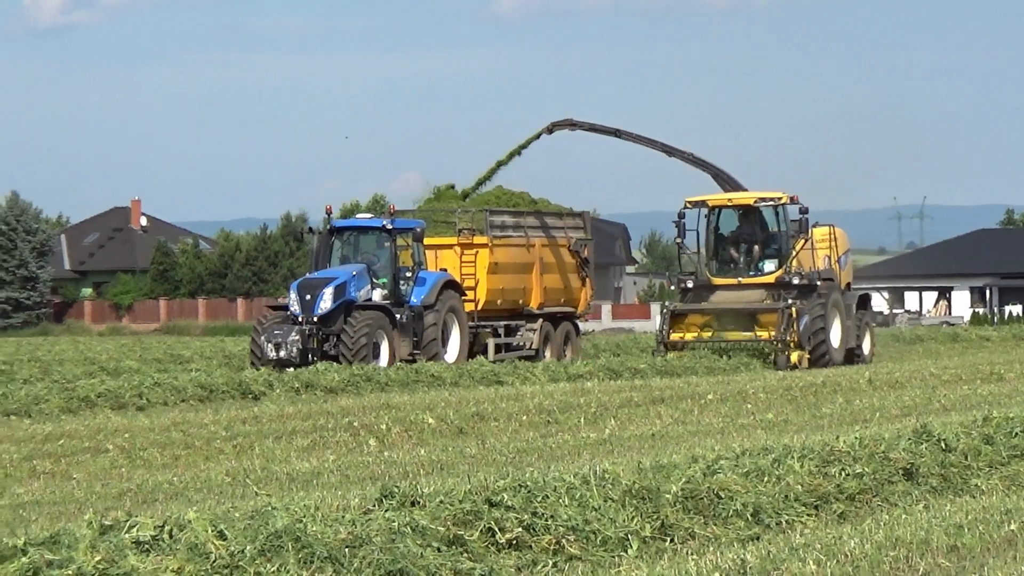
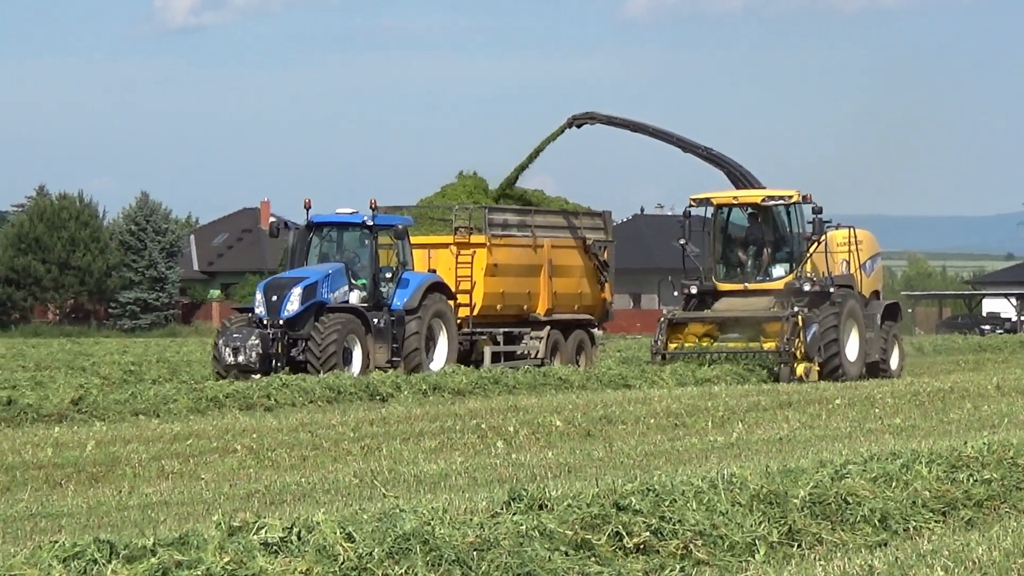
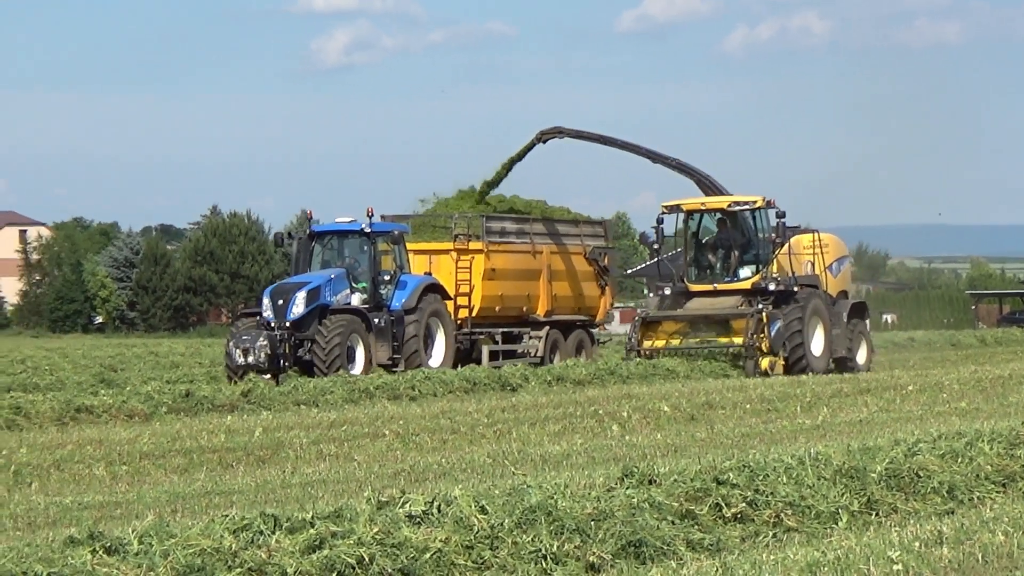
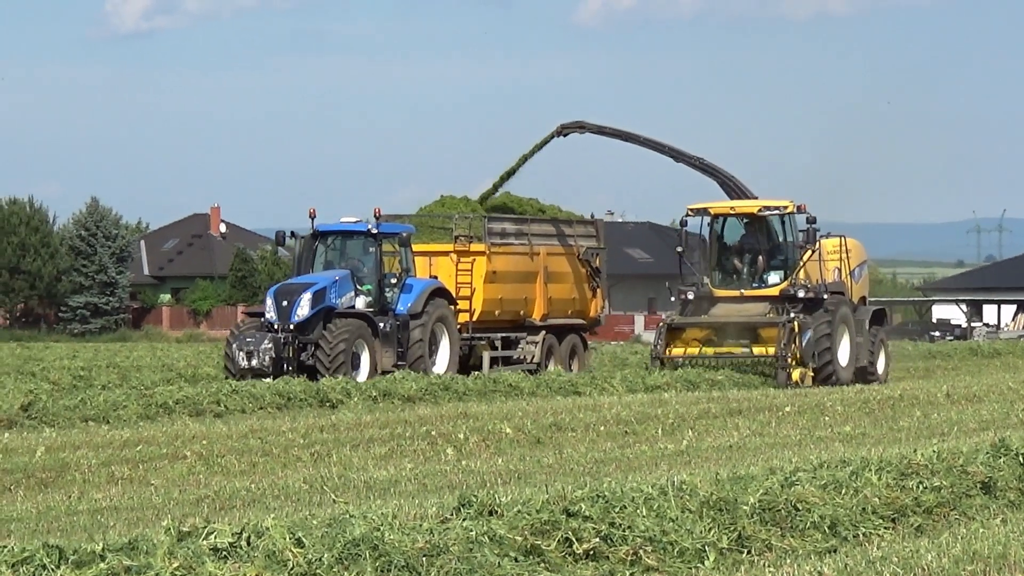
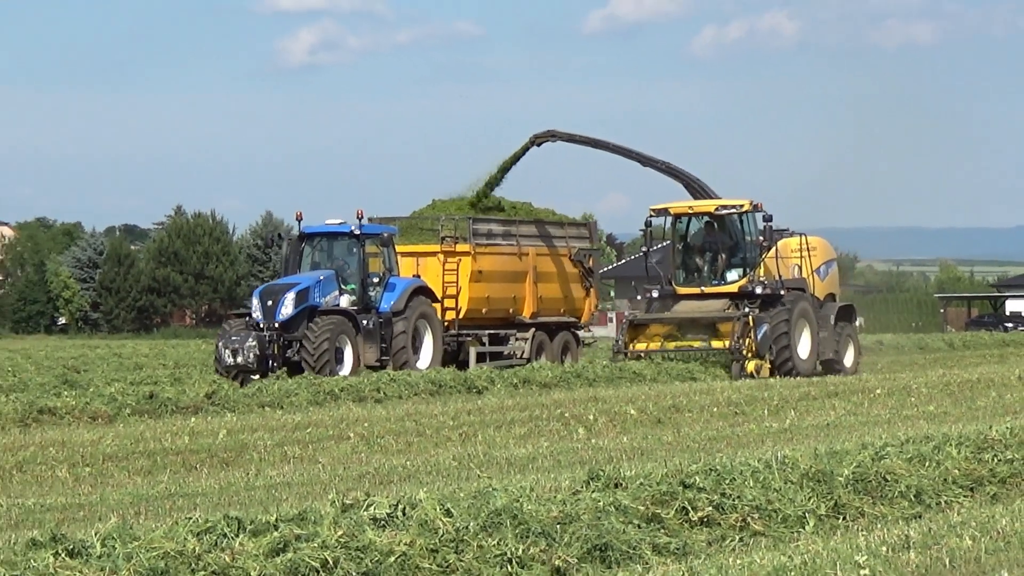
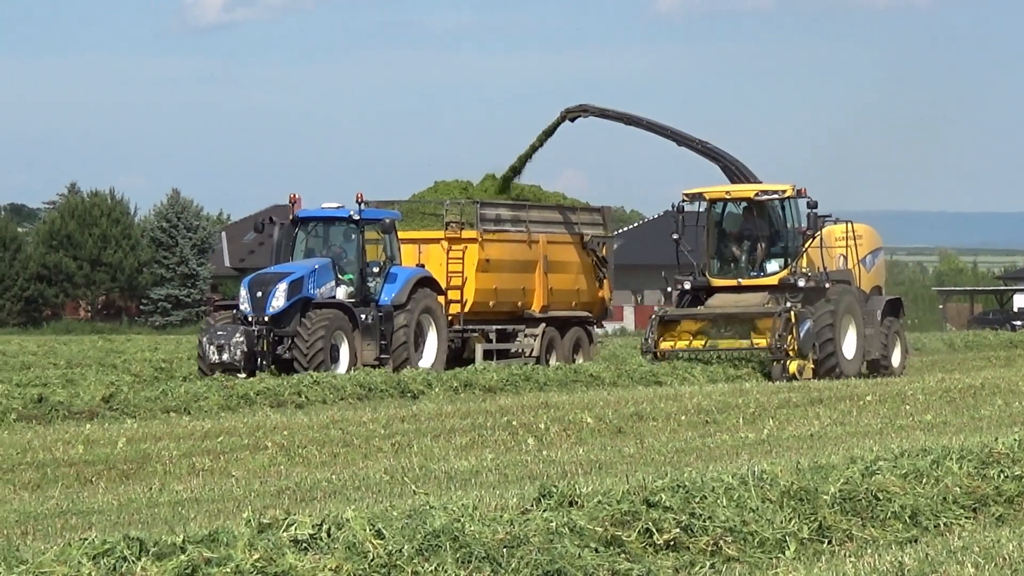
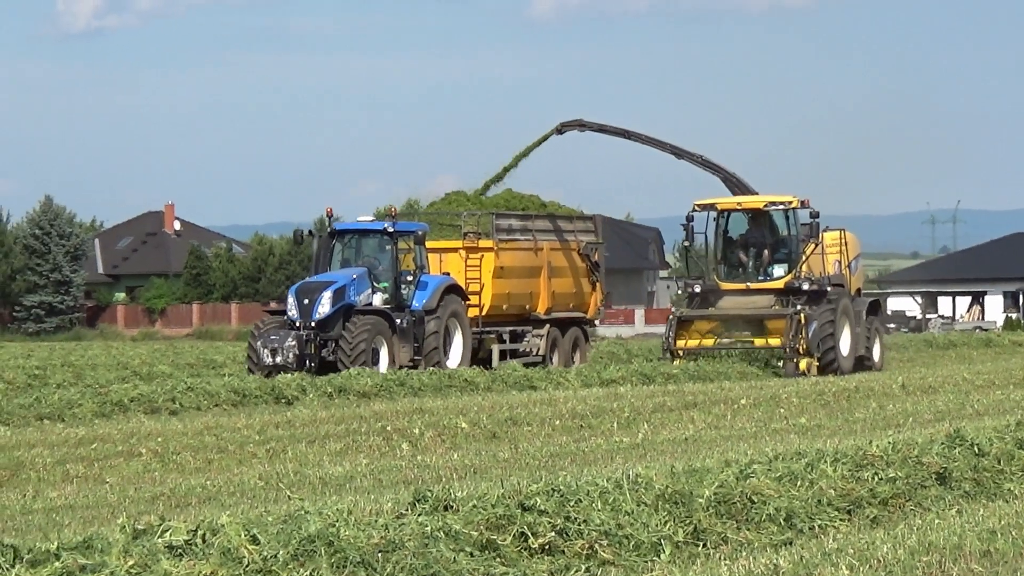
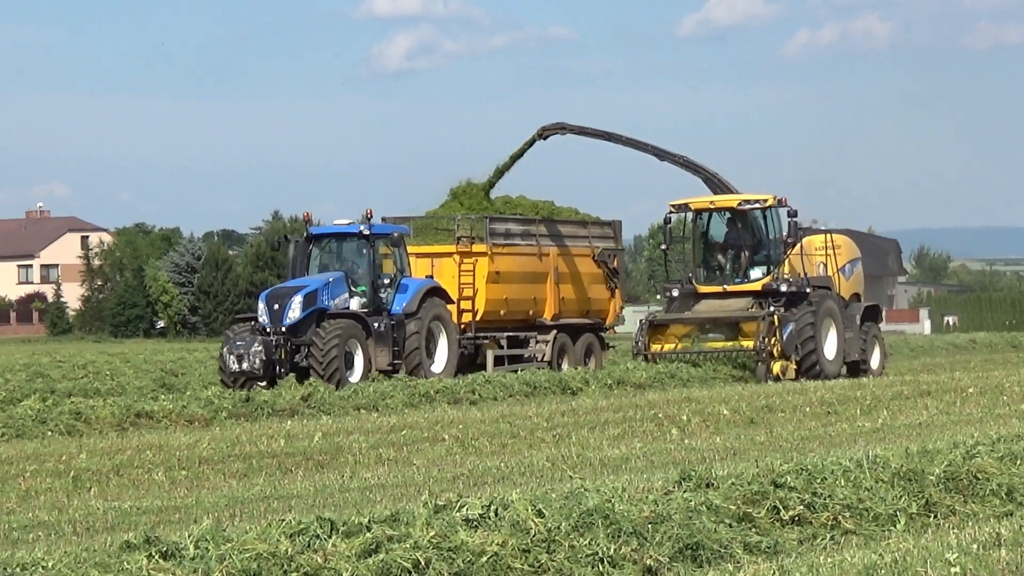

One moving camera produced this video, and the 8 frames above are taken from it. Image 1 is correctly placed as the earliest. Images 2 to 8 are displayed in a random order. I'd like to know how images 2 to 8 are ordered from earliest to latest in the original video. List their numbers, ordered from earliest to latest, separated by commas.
7, 4, 2, 6, 5, 3, 8
